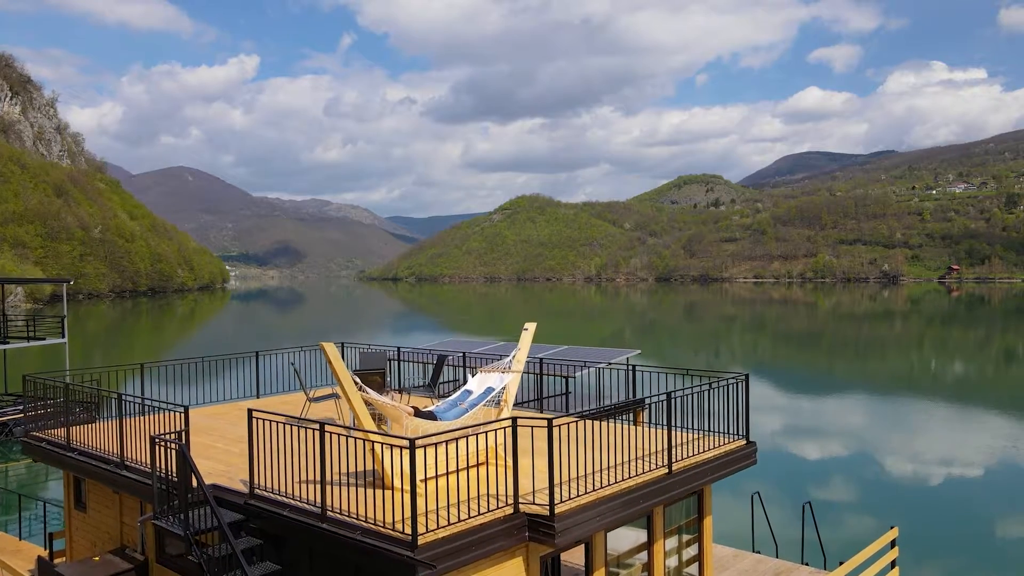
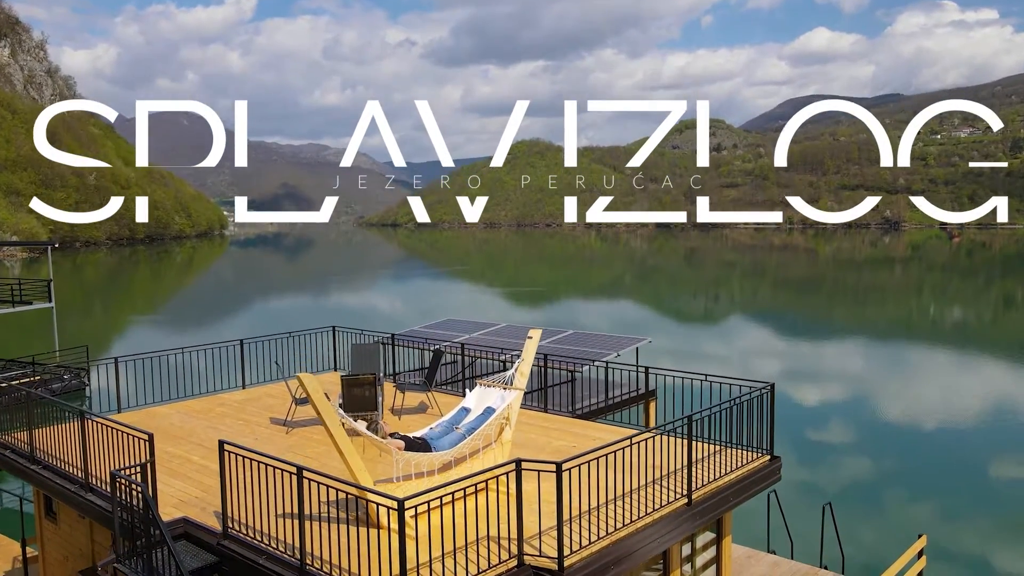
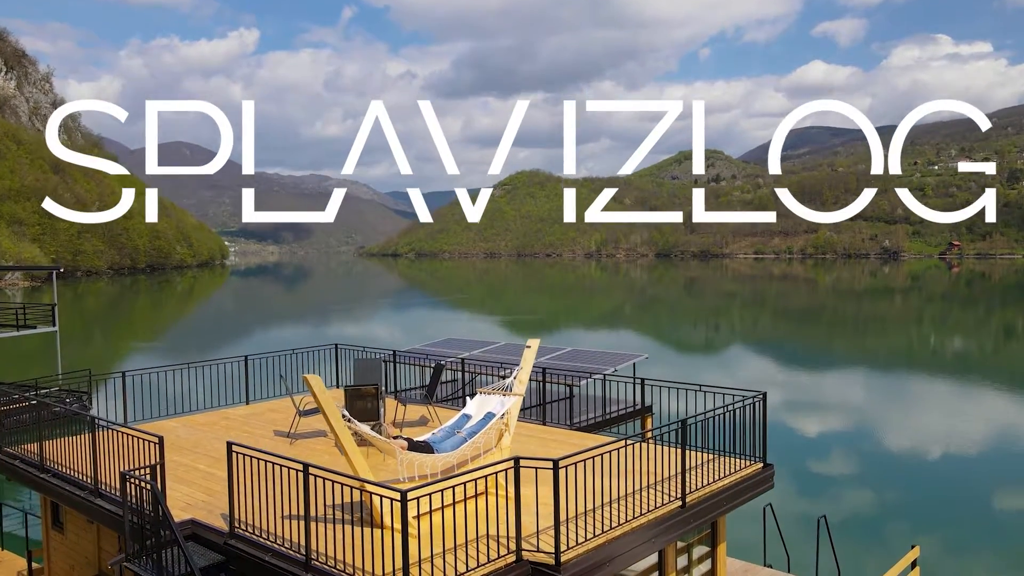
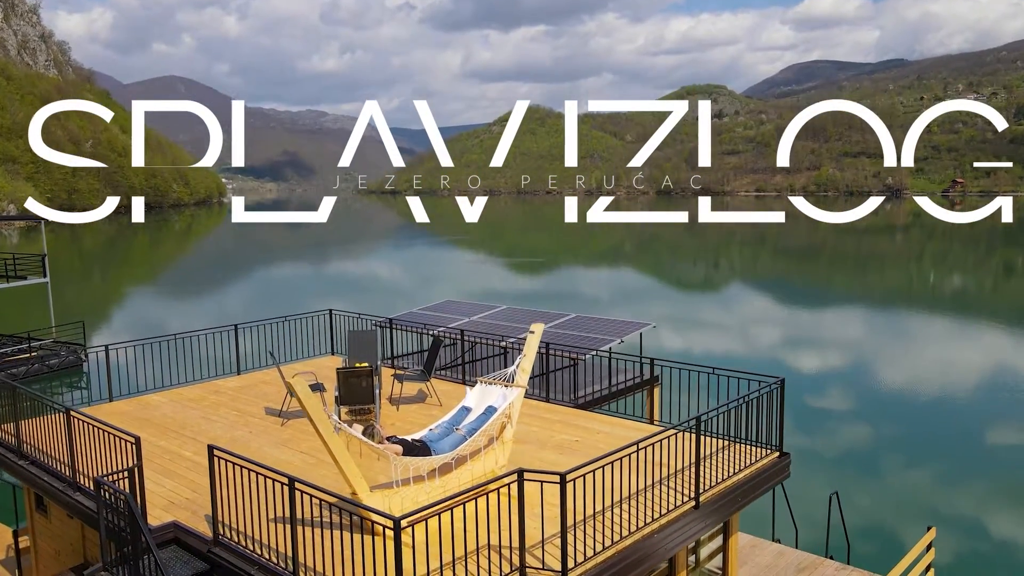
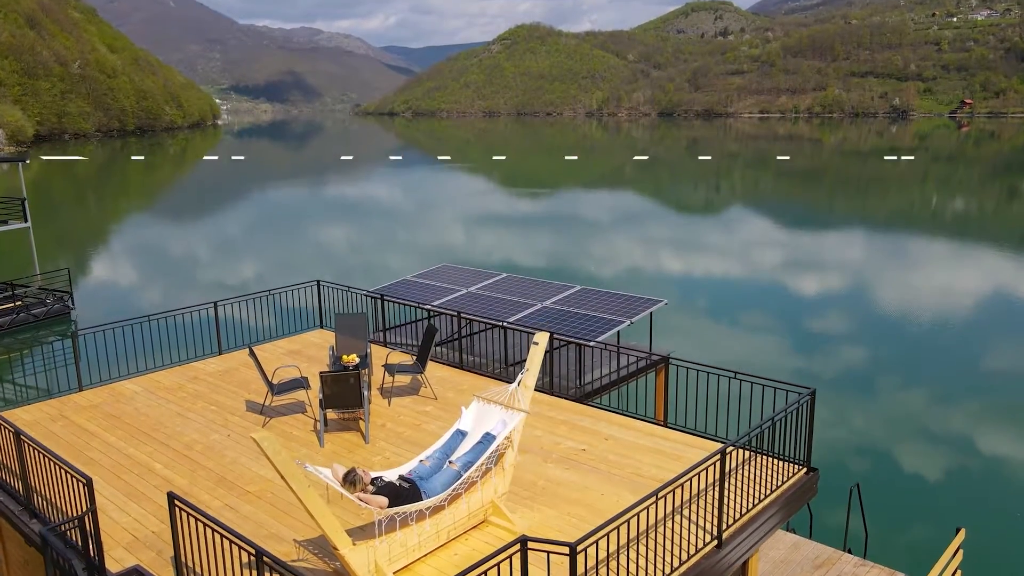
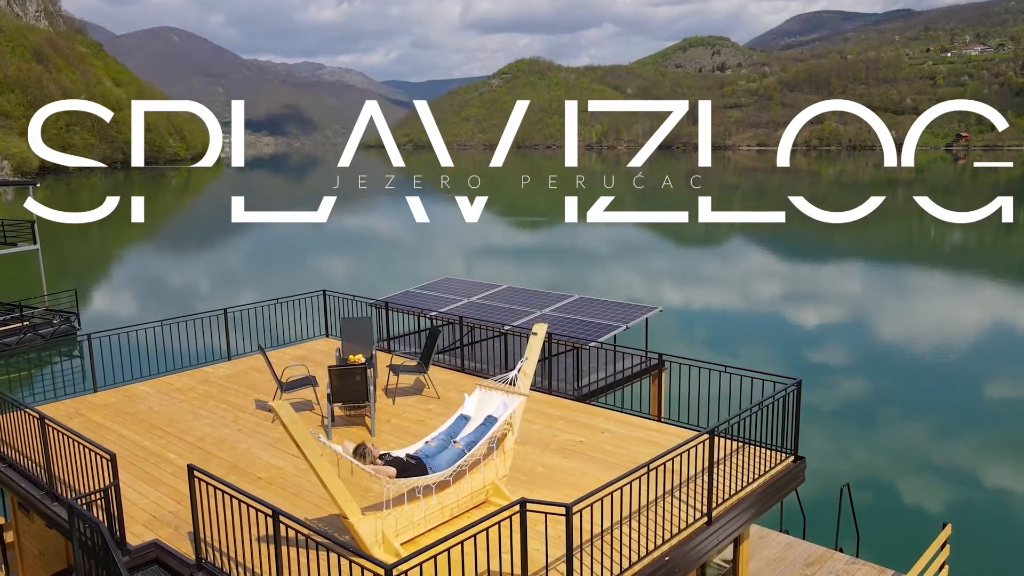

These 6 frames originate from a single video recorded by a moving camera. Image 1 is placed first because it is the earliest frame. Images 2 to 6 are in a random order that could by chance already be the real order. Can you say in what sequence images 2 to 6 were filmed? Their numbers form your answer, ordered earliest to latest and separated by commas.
3, 2, 4, 6, 5
